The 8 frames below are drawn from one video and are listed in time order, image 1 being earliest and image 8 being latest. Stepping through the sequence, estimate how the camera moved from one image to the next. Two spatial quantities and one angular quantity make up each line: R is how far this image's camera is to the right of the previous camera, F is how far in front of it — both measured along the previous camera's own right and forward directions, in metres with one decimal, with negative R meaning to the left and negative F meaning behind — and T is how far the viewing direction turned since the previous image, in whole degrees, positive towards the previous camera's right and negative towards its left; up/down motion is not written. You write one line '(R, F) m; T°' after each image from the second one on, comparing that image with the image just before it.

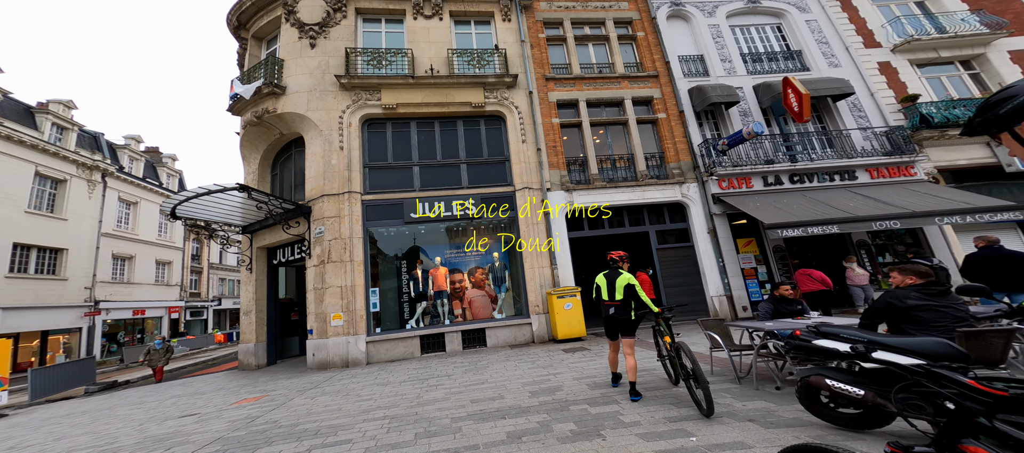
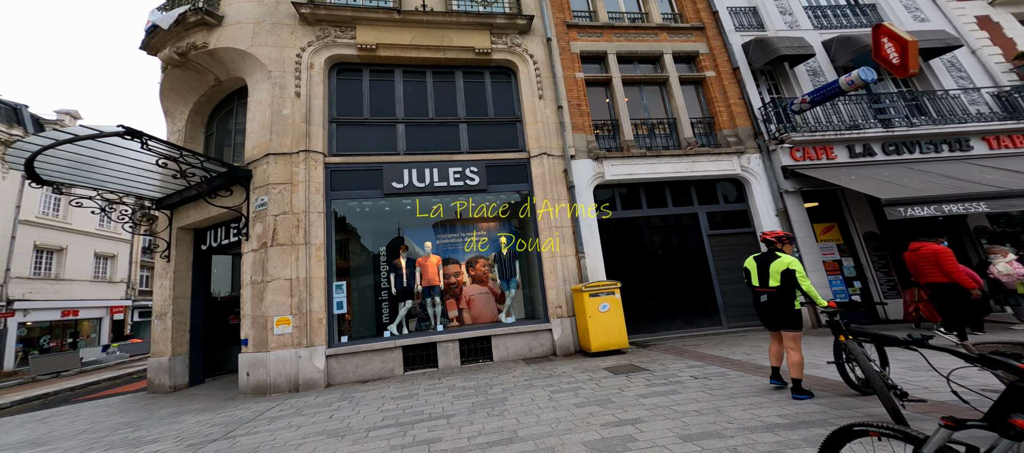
(-0.7, +2.4) m; +3°
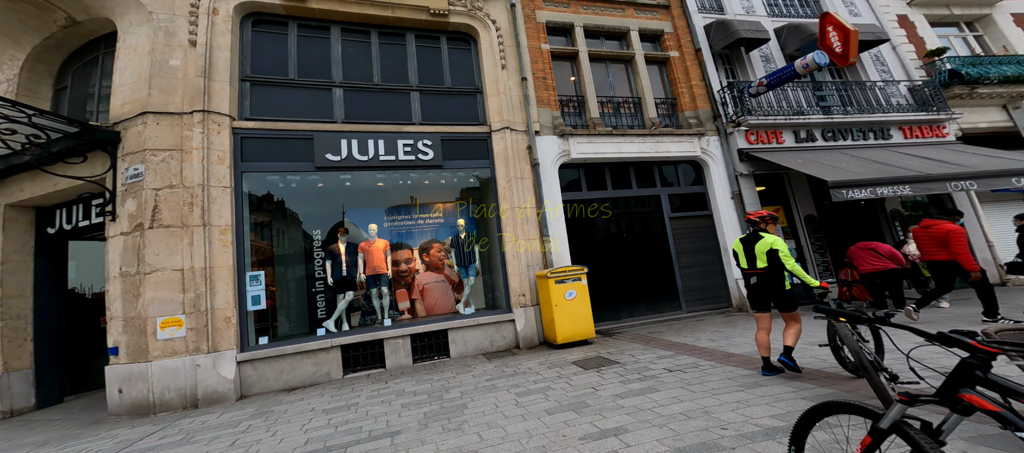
(0.0, +0.7) m; +7°
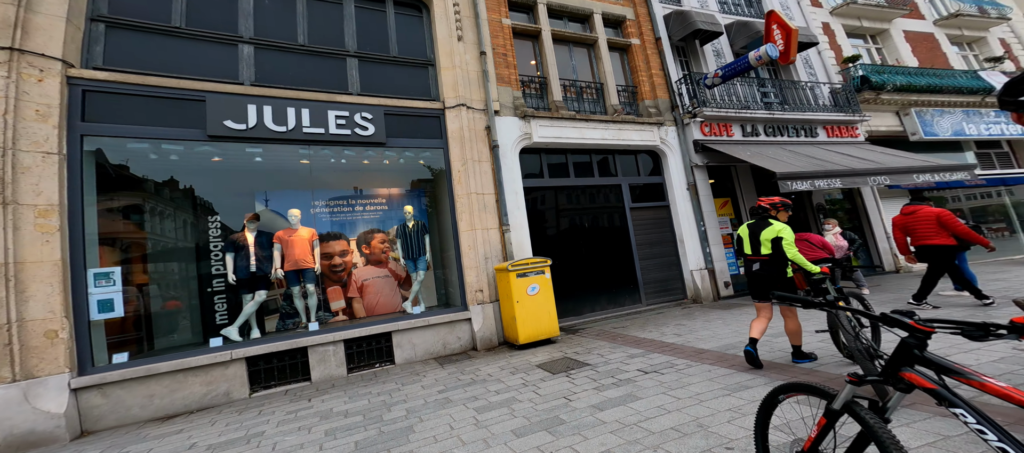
(-0.1, +0.7) m; +8°
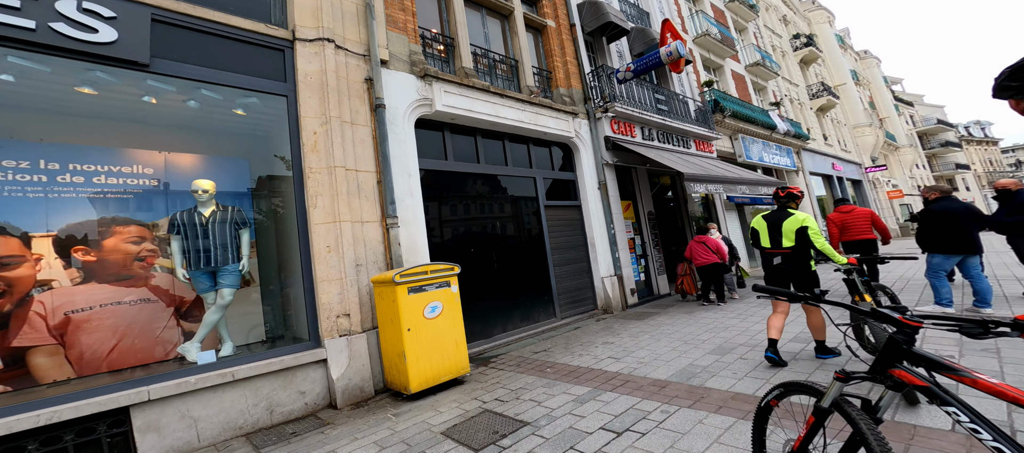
(-0.1, +1.7) m; +18°
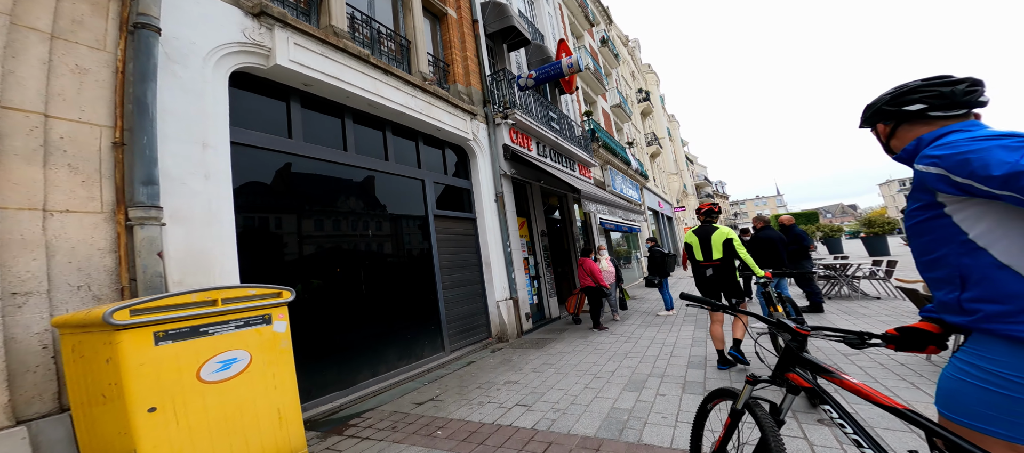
(-0.1, +1.1) m; +19°
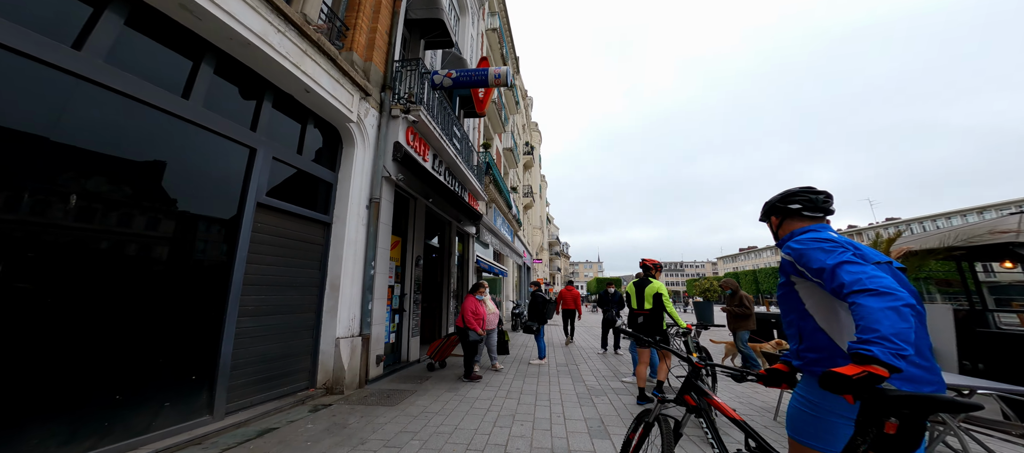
(-0.3, +1.2) m; +20°
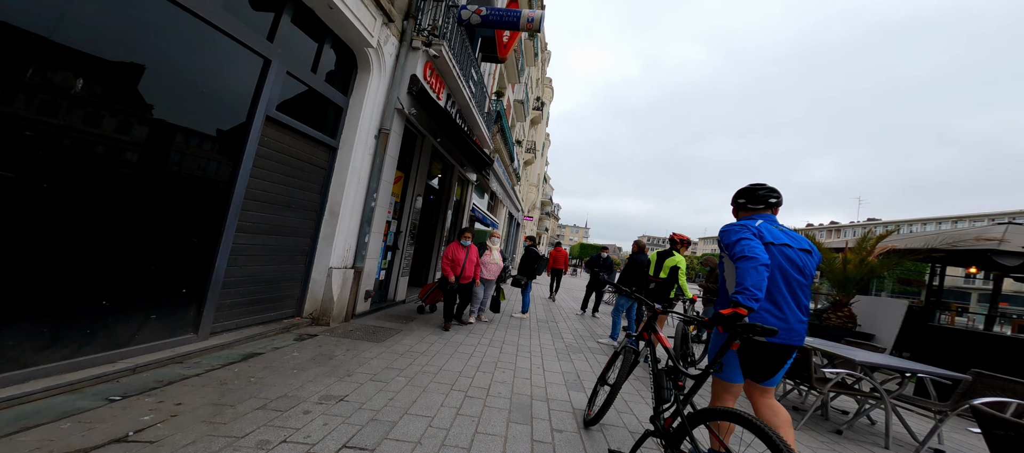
(-0.2, -0.2) m; +2°
